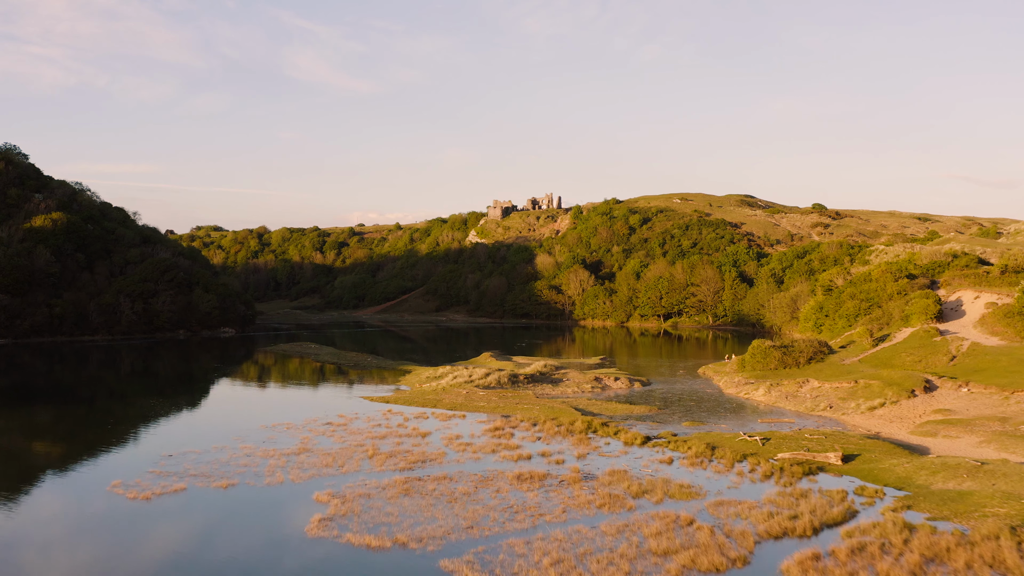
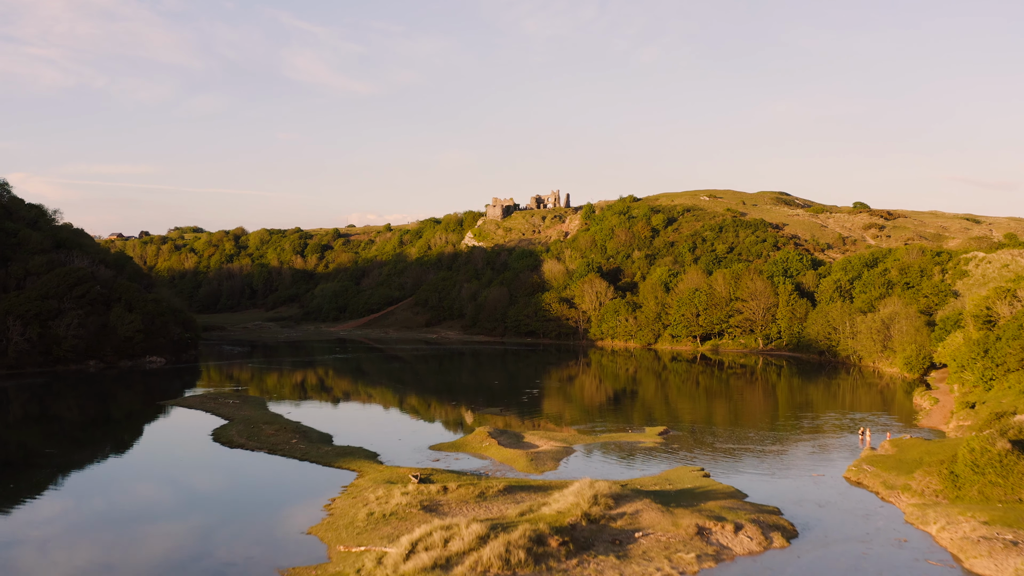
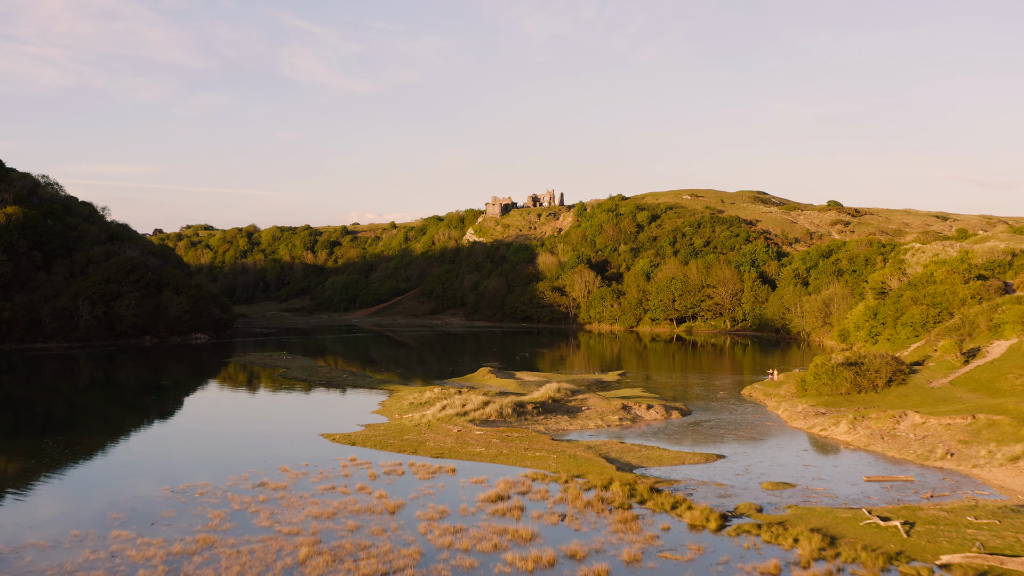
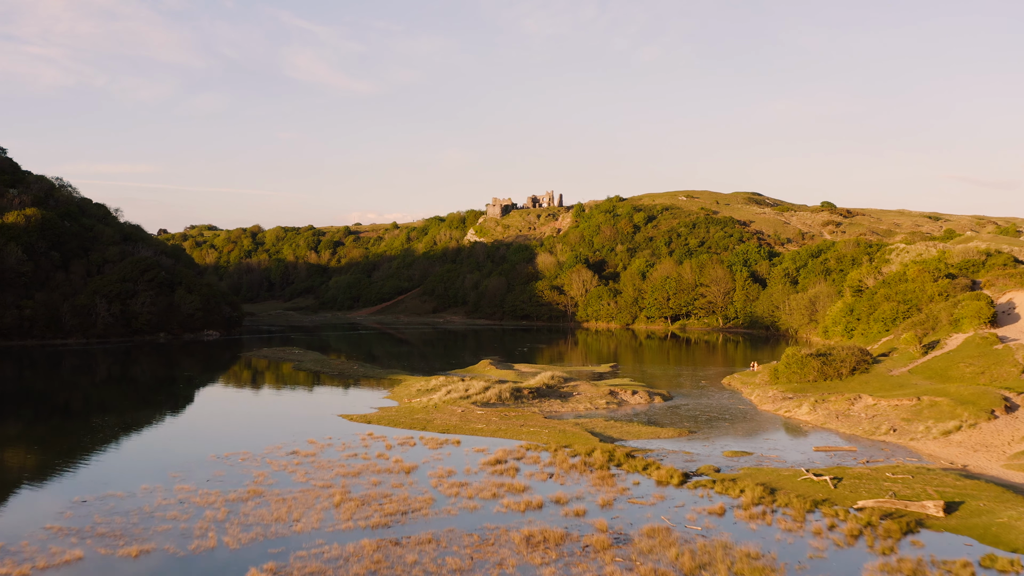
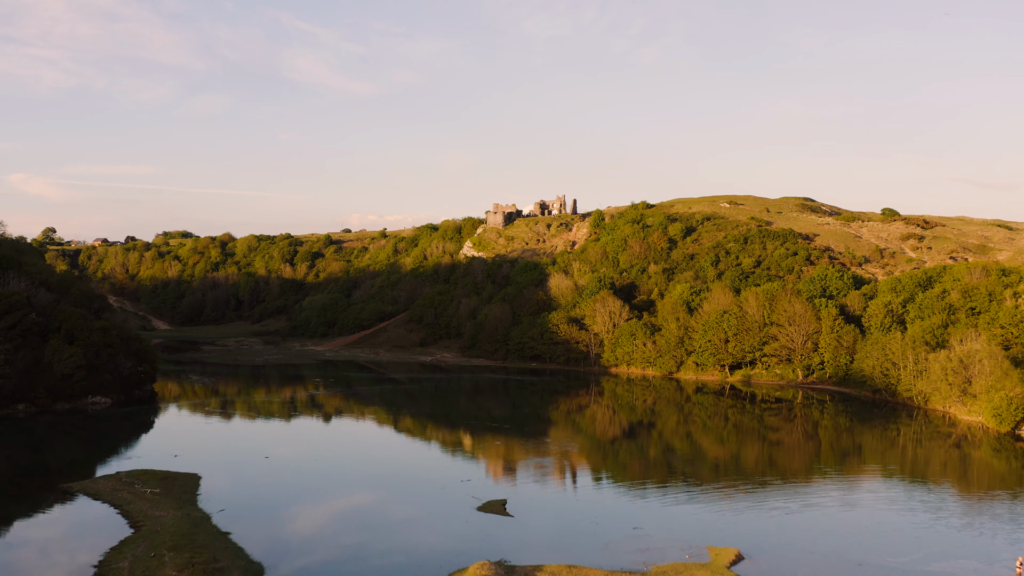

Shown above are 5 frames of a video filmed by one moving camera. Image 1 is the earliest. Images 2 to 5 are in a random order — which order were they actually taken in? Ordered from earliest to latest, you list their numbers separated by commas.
4, 3, 2, 5
